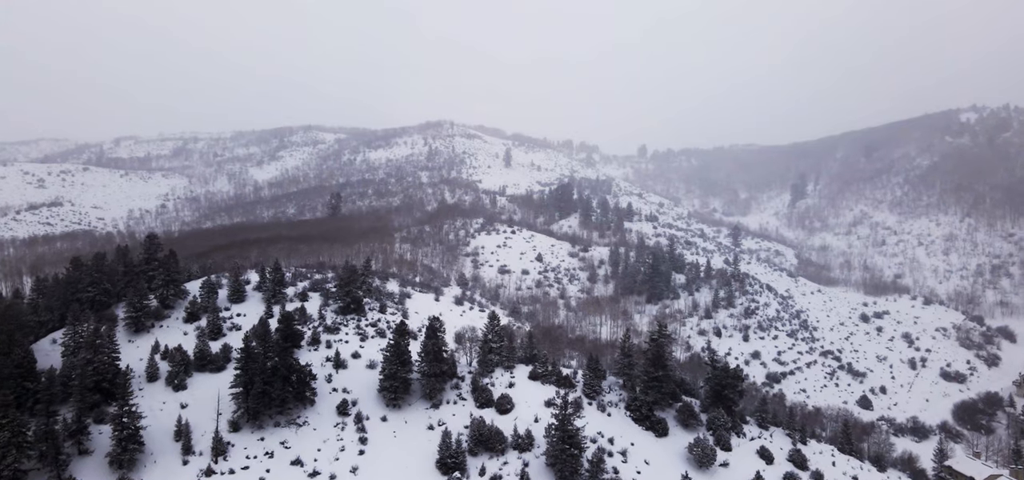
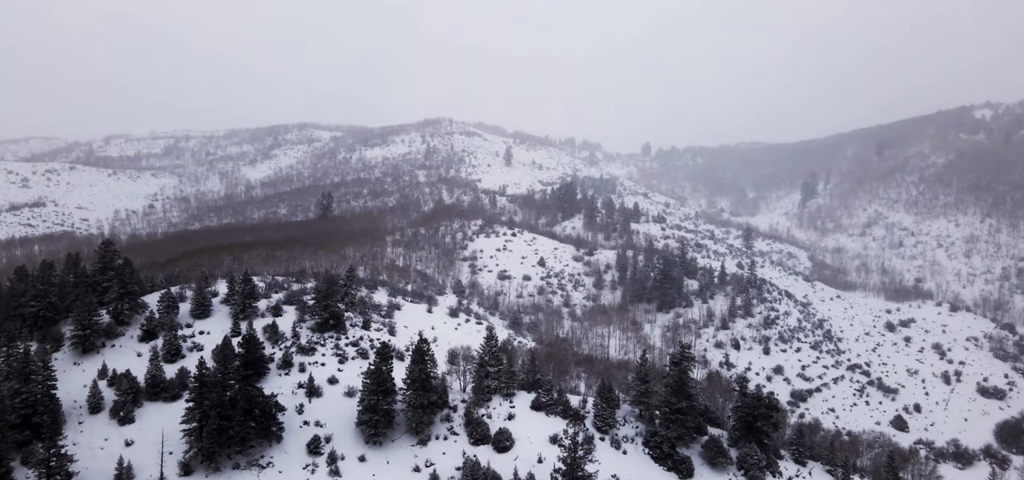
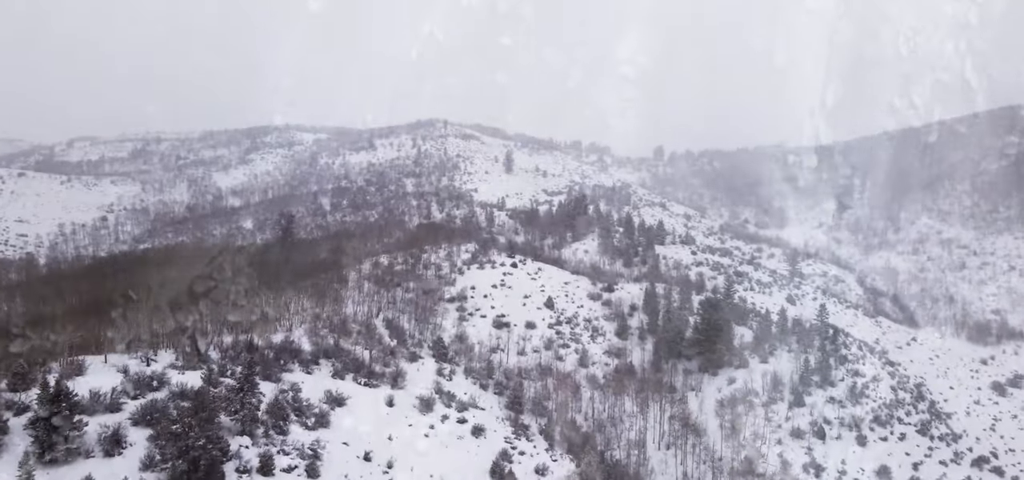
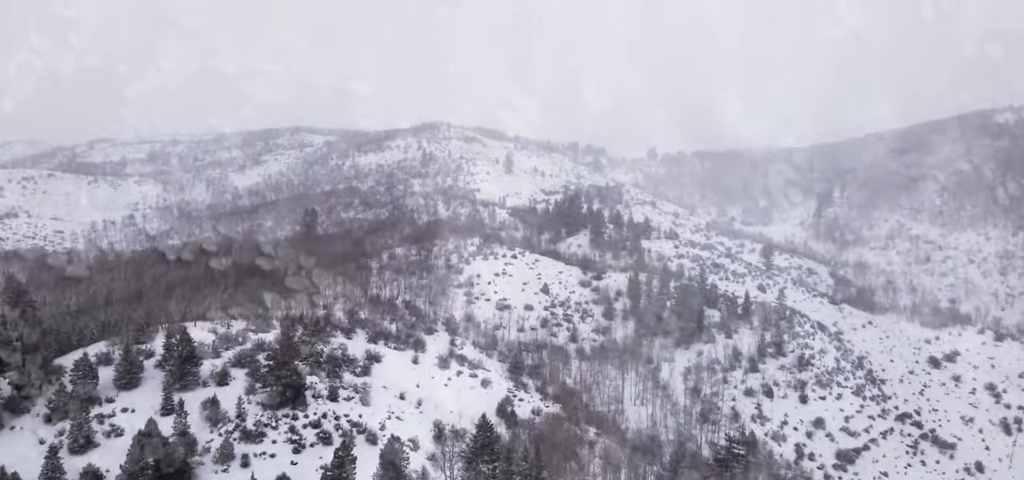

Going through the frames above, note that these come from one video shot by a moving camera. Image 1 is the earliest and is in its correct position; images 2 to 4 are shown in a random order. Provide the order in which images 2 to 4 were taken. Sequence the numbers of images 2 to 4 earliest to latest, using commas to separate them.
2, 4, 3
